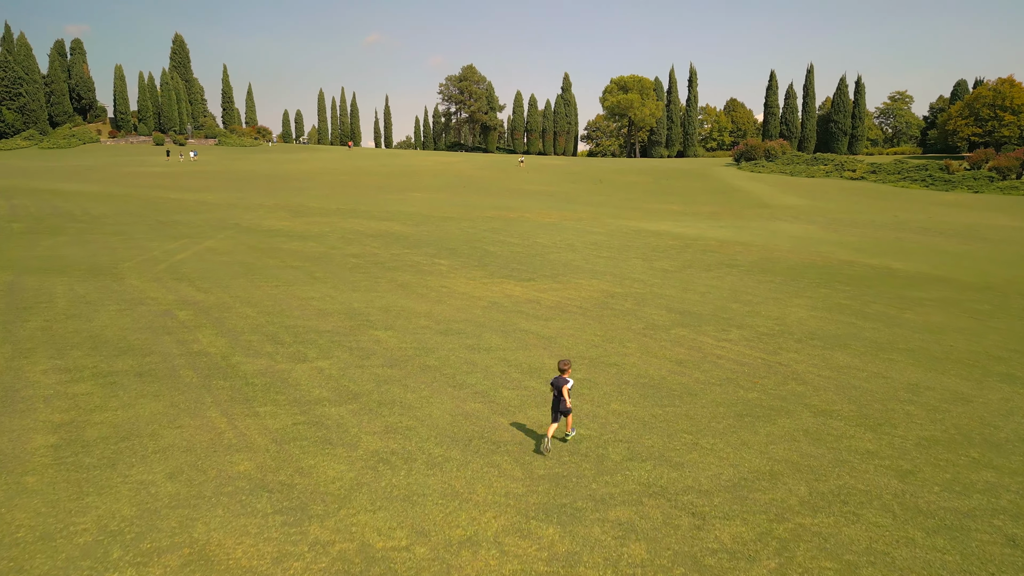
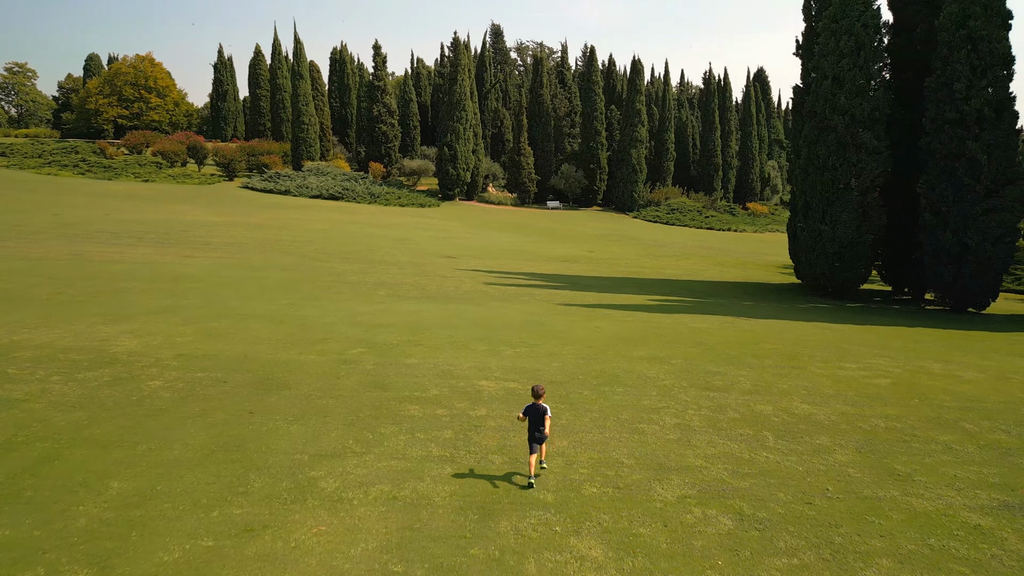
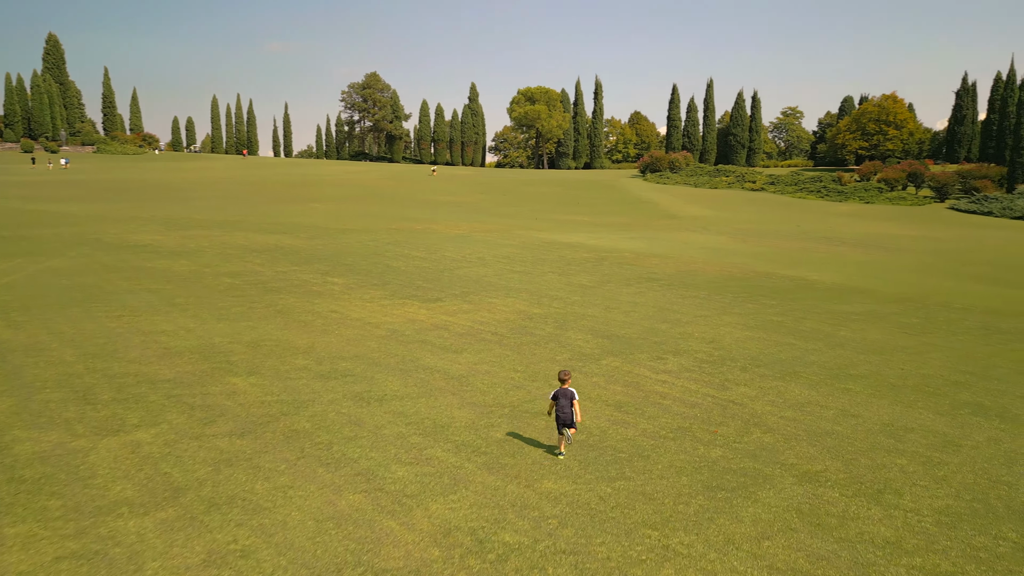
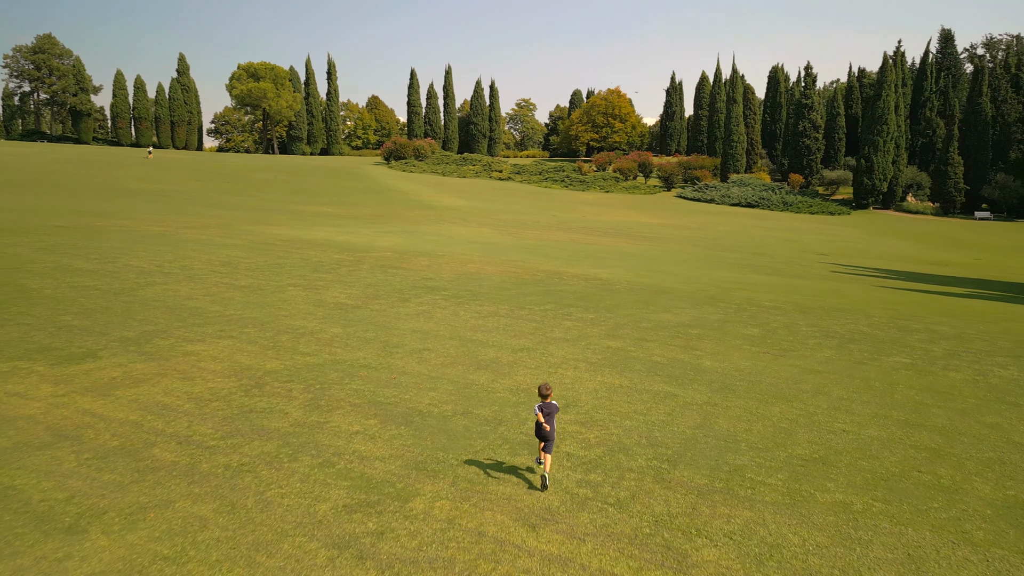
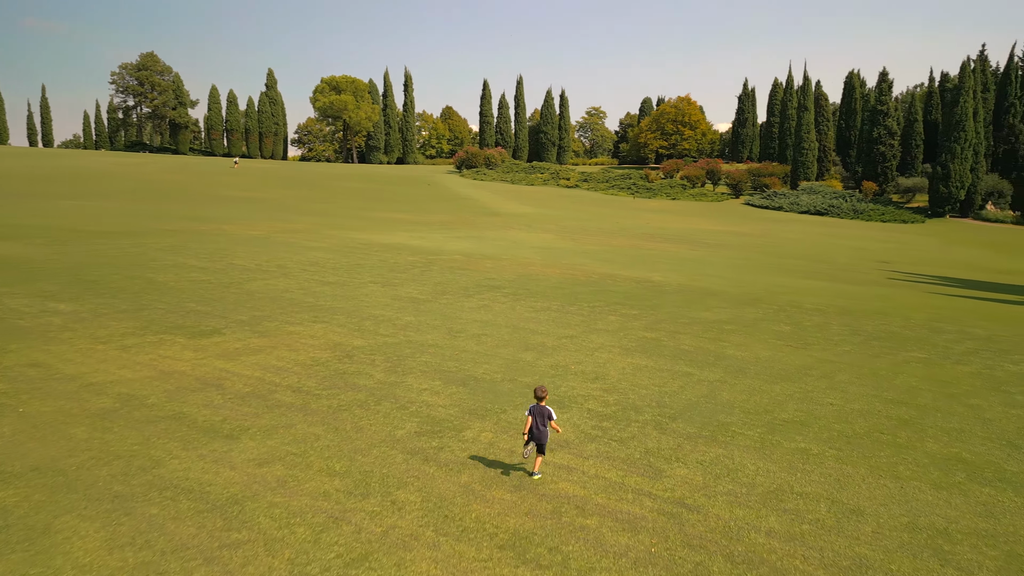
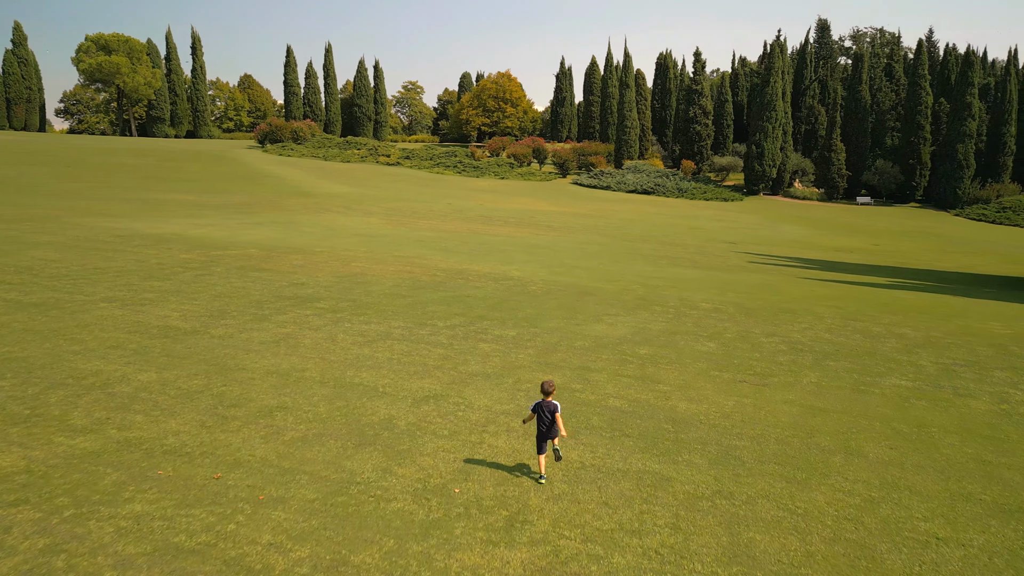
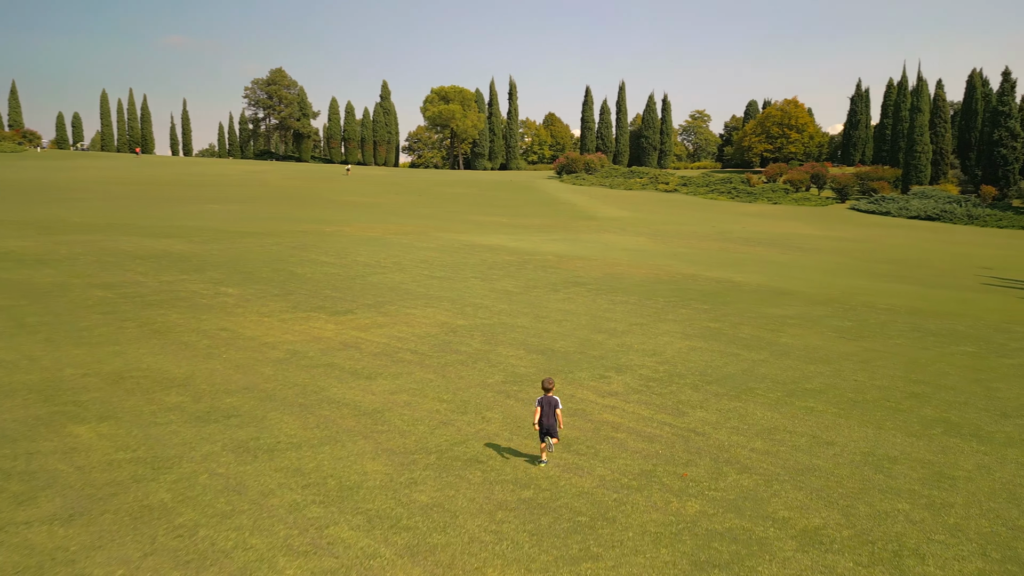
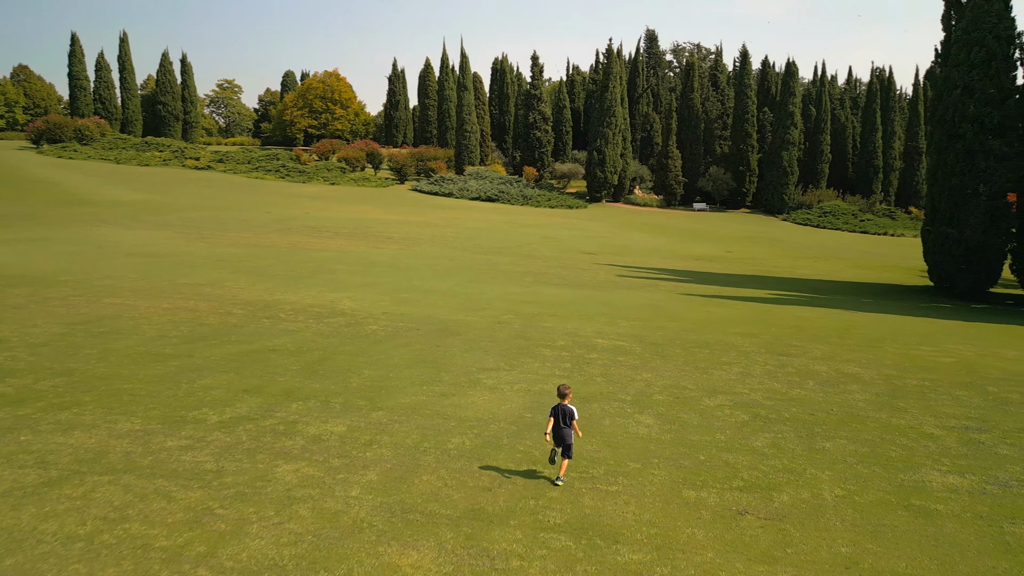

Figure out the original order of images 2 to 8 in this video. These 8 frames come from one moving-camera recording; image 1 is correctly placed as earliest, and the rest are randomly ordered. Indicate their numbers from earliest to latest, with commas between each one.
3, 7, 5, 4, 6, 8, 2
